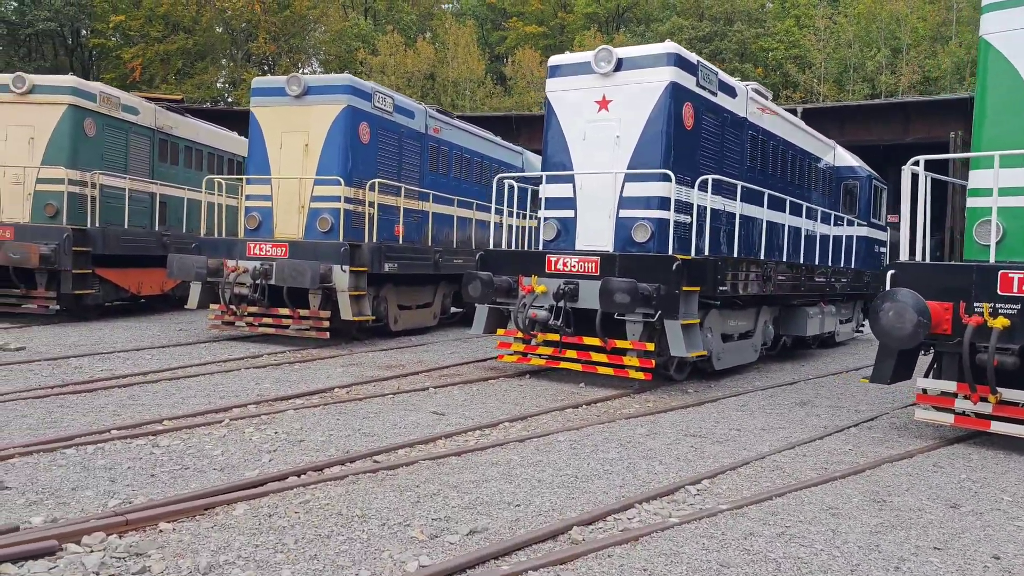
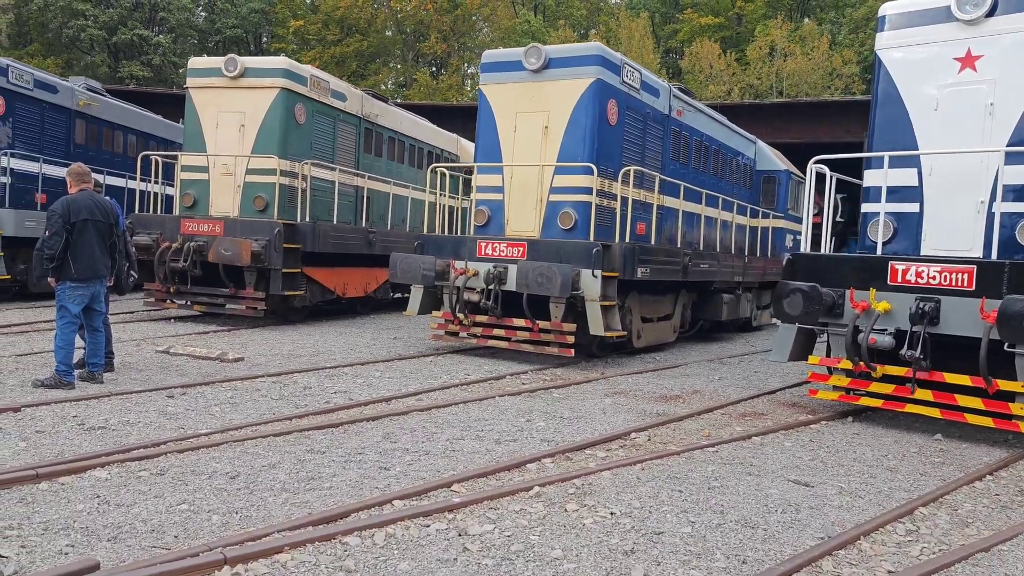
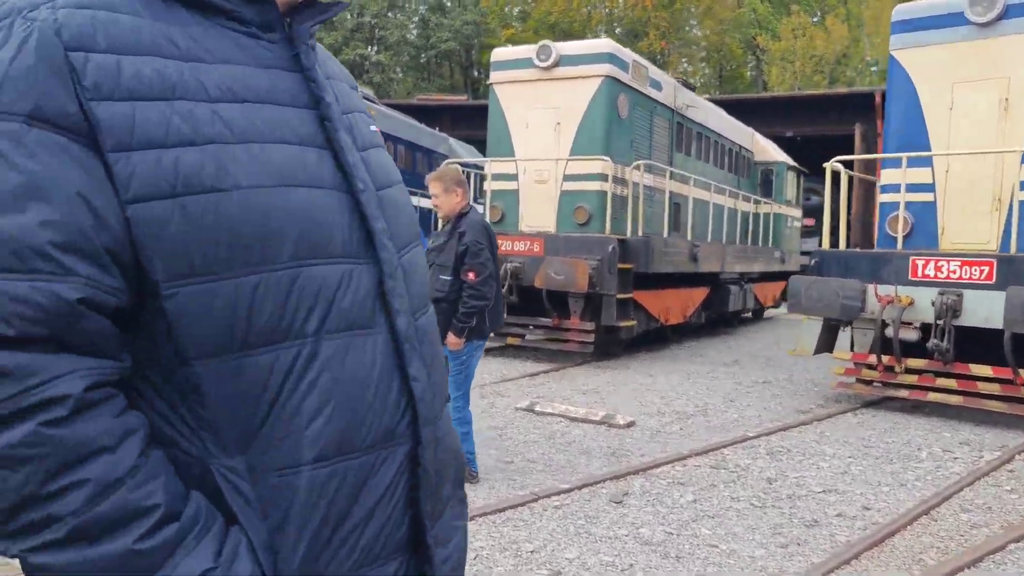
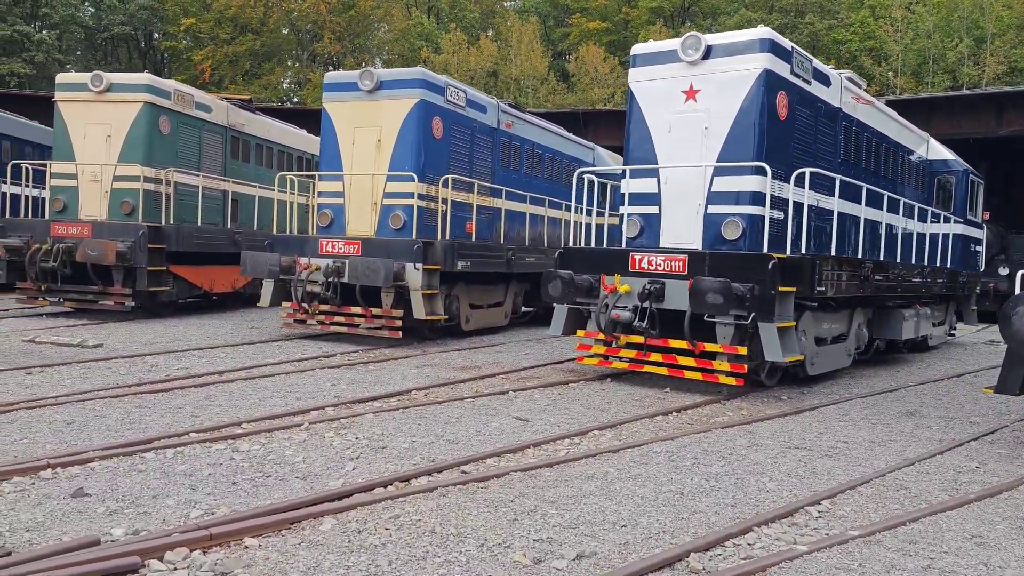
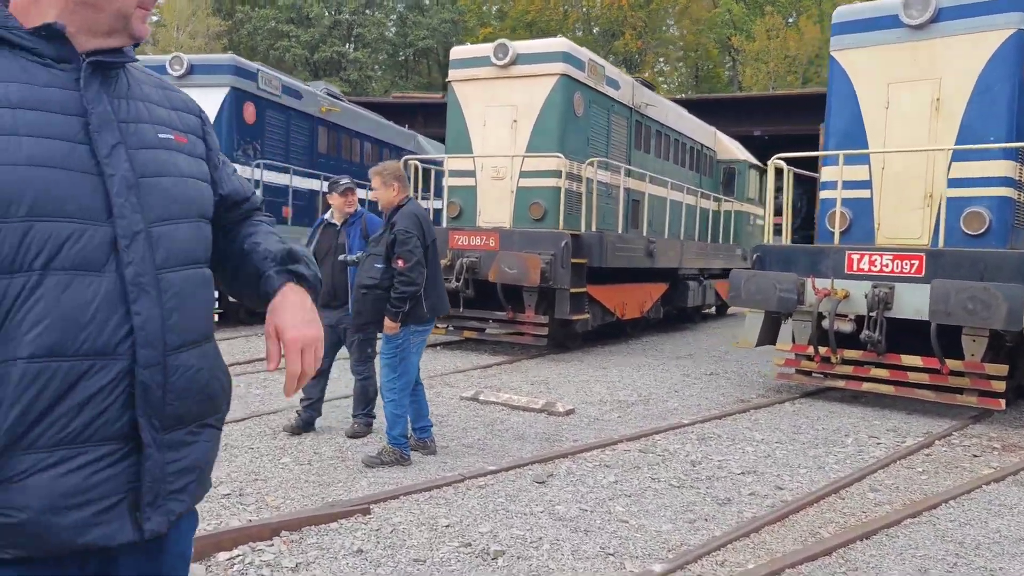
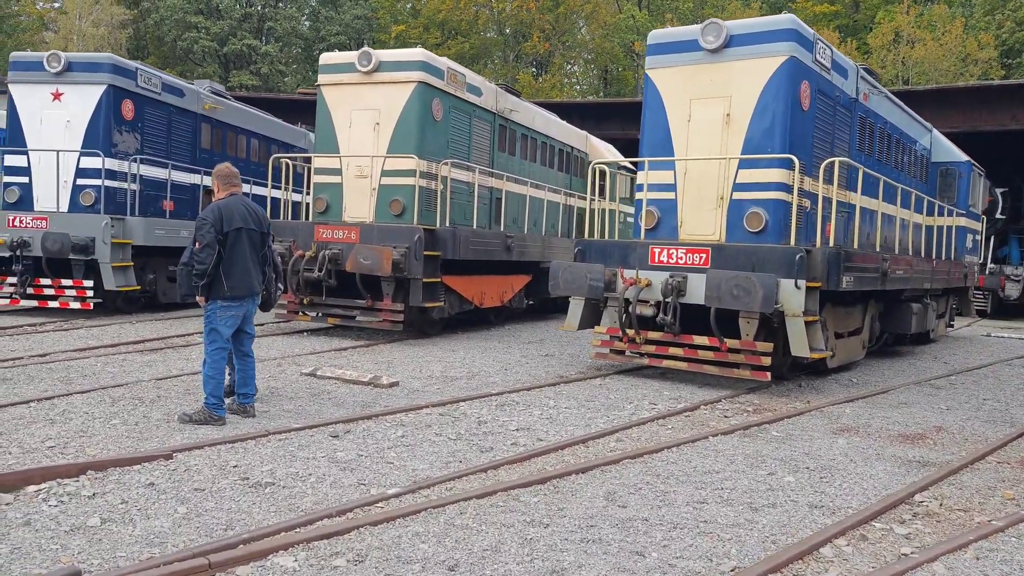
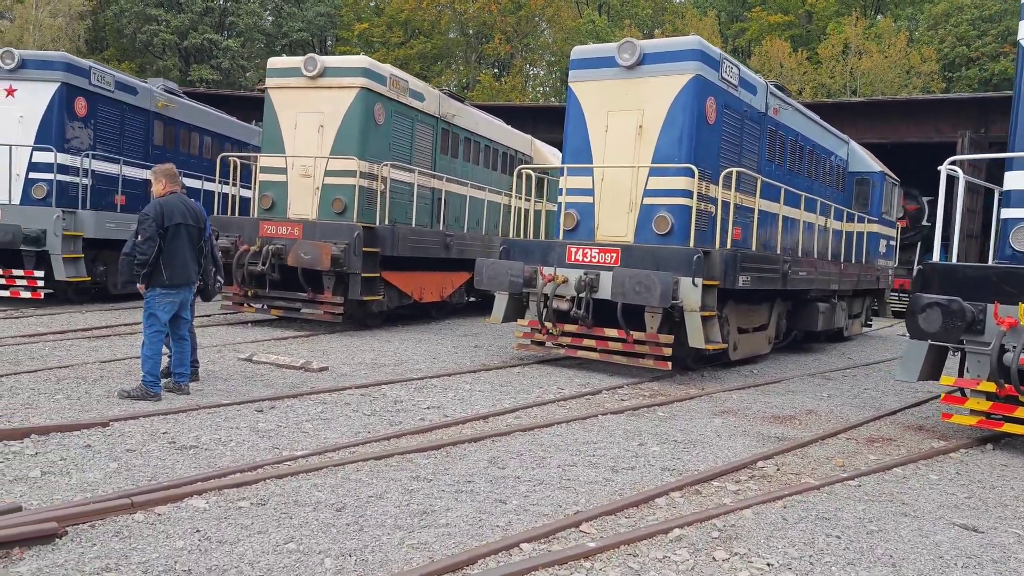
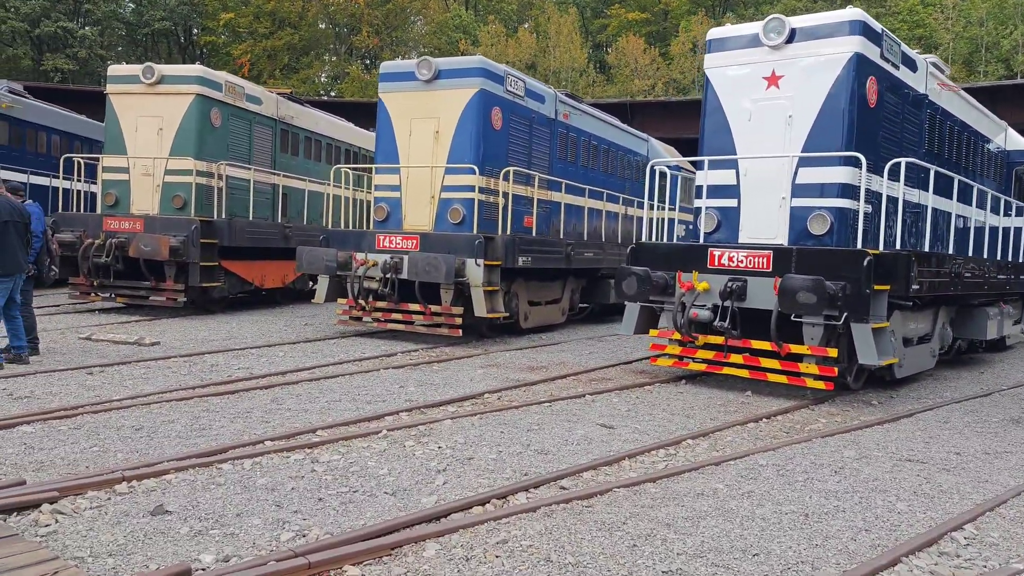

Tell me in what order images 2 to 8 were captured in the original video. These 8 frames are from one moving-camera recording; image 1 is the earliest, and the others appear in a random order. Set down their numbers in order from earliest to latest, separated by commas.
4, 8, 2, 7, 6, 5, 3
